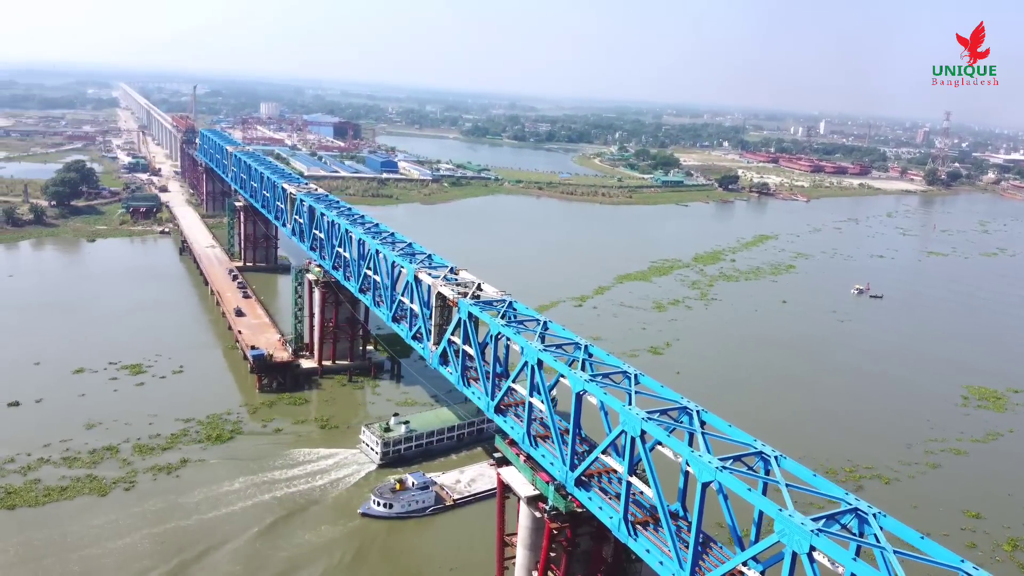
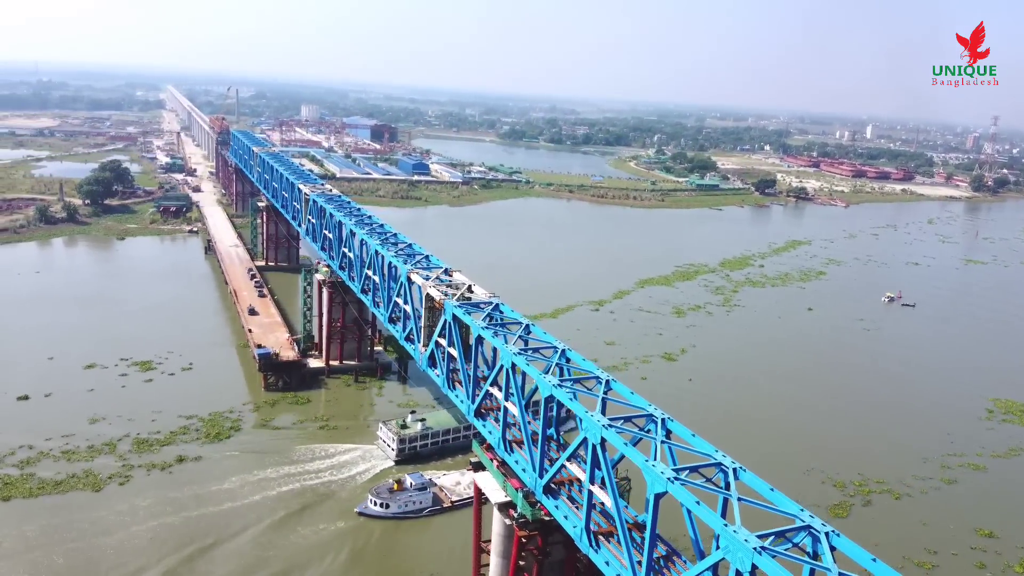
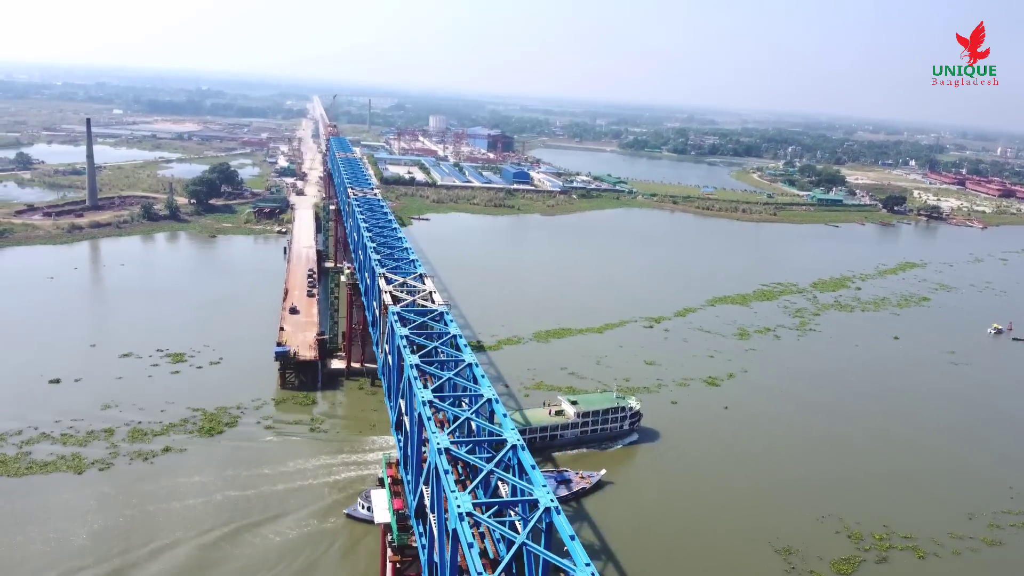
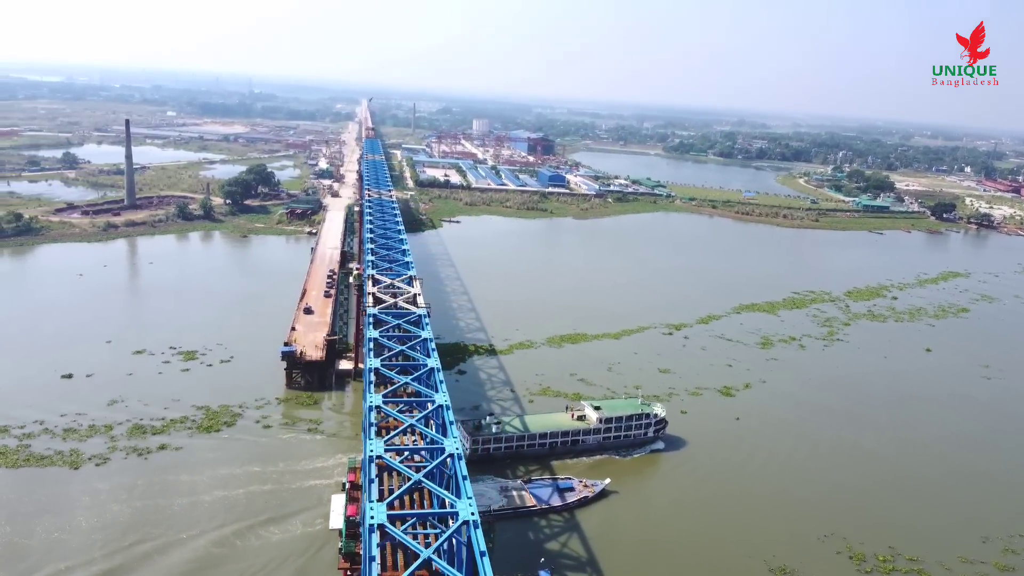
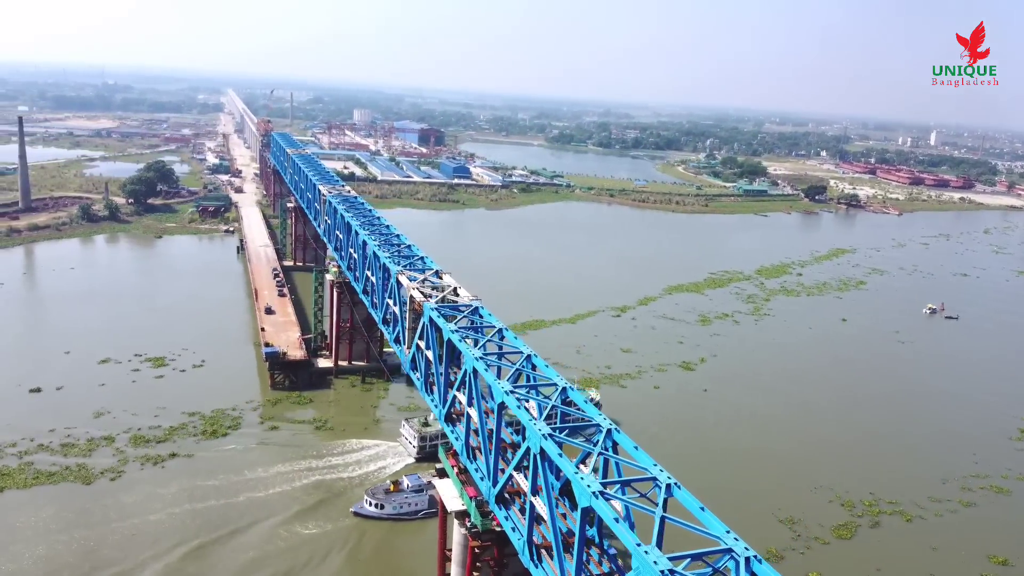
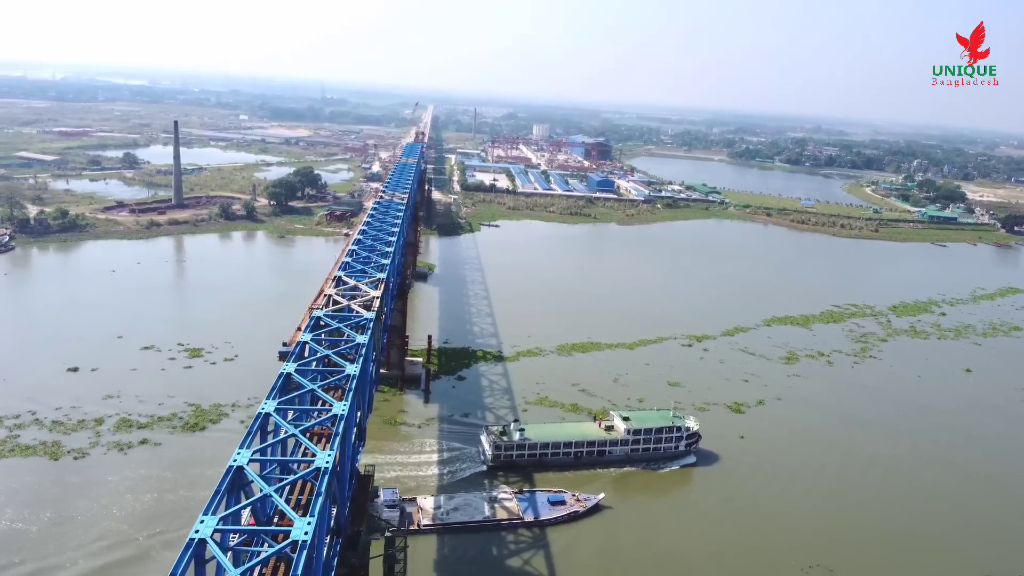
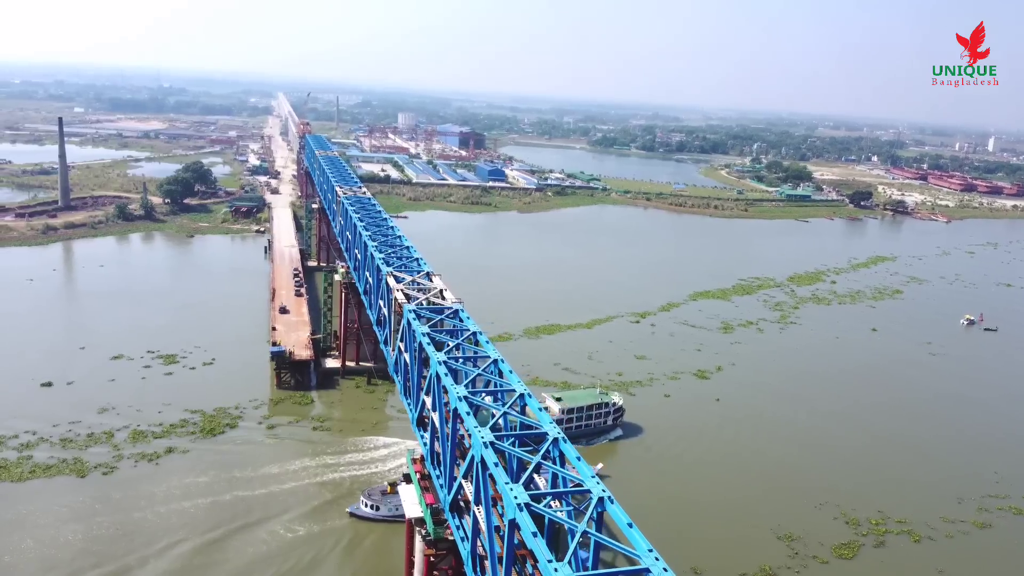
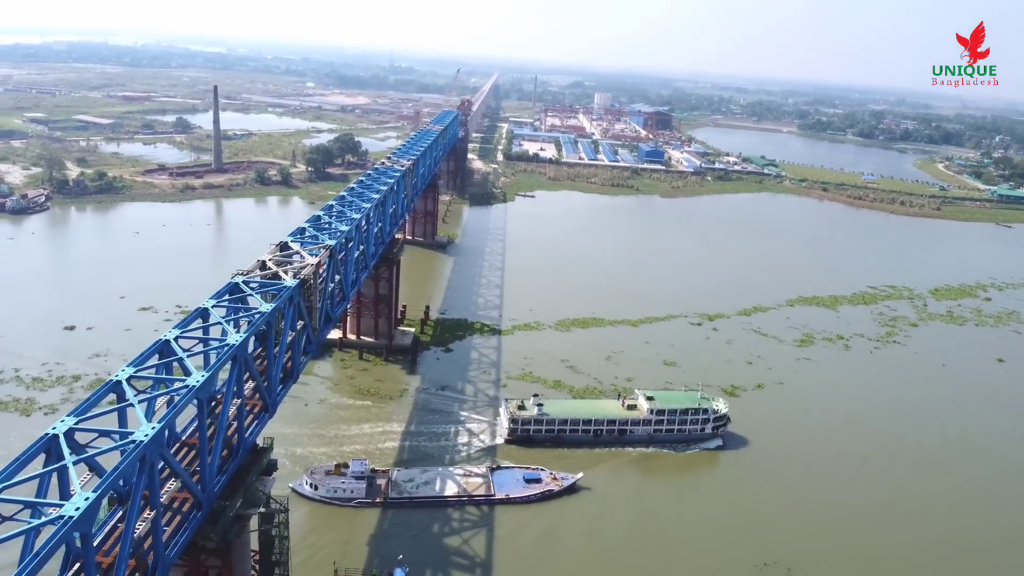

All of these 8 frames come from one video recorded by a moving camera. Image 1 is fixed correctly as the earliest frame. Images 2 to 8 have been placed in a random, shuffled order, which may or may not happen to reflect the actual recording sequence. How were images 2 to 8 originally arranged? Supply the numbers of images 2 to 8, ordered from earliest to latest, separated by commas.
2, 5, 7, 3, 4, 6, 8
